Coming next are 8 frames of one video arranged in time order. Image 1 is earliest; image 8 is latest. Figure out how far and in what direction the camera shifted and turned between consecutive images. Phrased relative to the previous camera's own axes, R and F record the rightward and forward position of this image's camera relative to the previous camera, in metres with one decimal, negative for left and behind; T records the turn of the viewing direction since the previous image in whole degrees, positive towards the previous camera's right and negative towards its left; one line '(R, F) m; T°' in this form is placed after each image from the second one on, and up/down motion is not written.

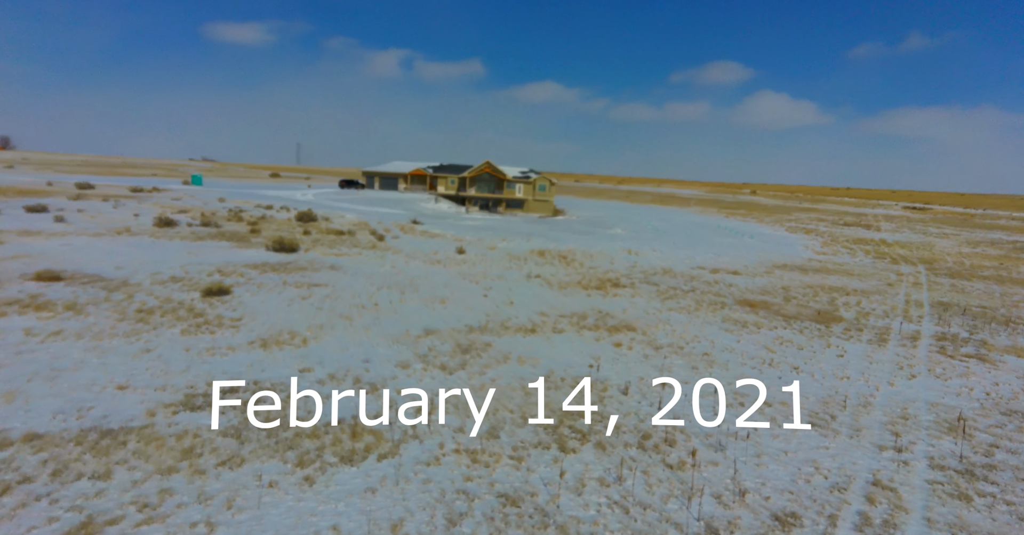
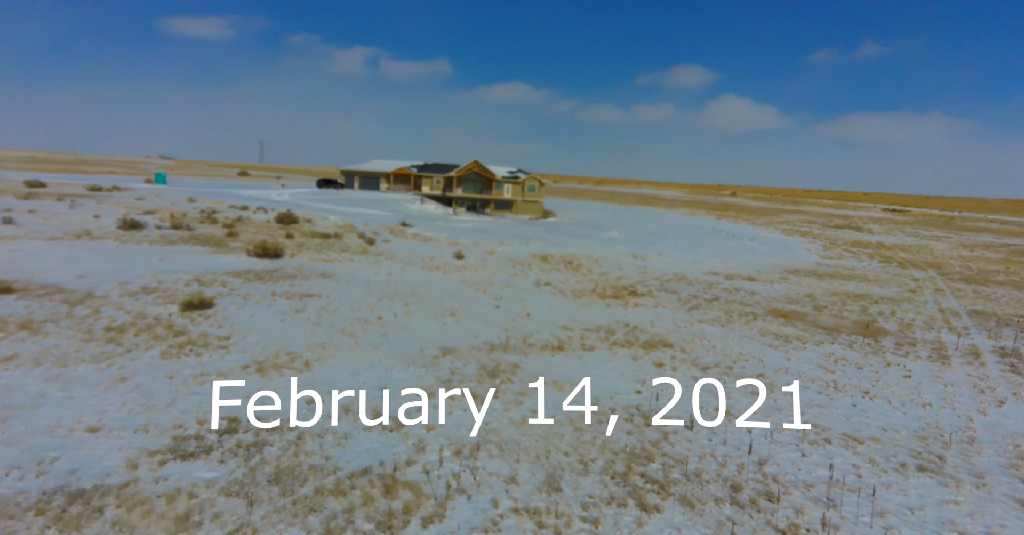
(-1.2, +1.6) m; +2°
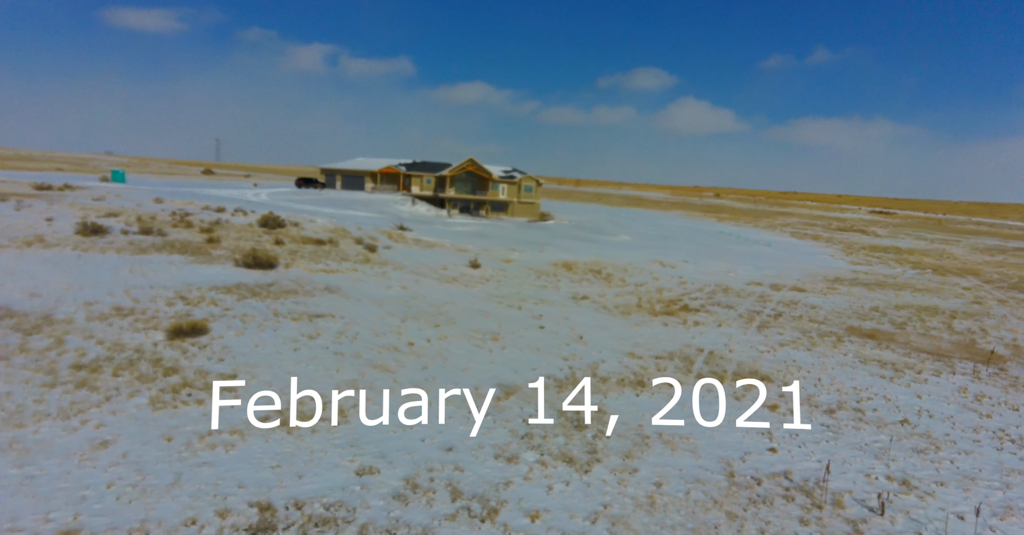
(-2.0, +2.5) m; +3°
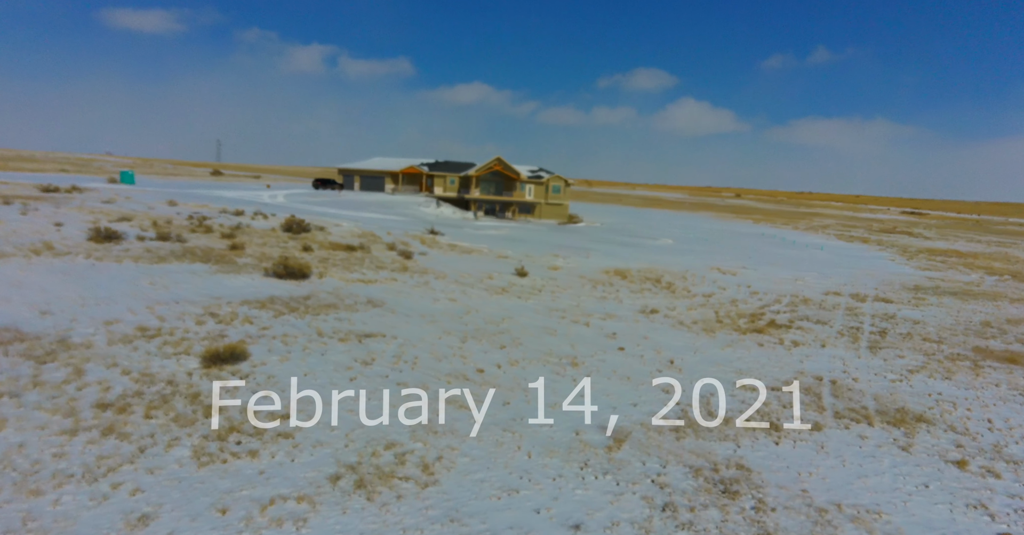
(-1.6, +1.9) m; -1°
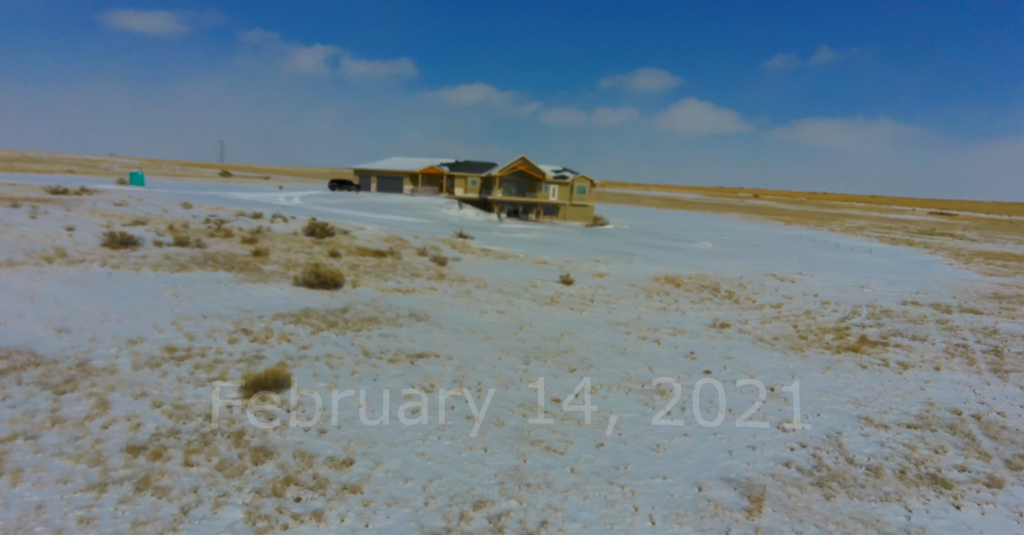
(-1.4, +1.5) m; -1°
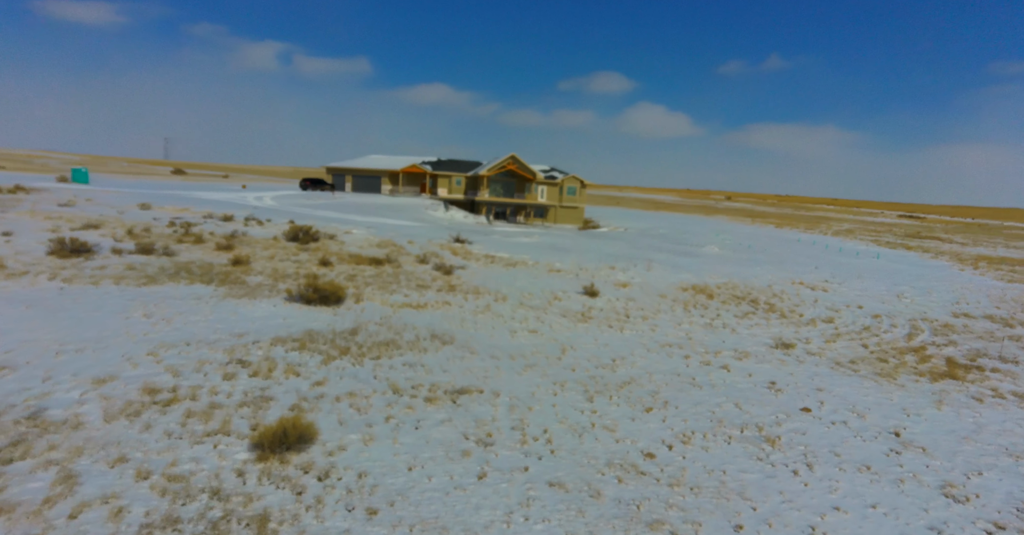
(-1.7, +2.2) m; +3°
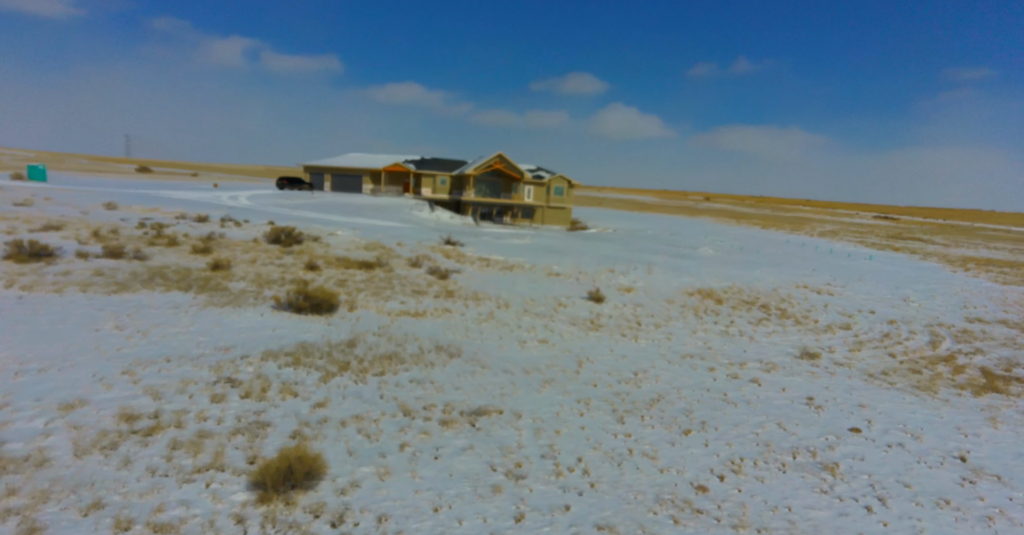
(-0.8, +1.0) m; +2°
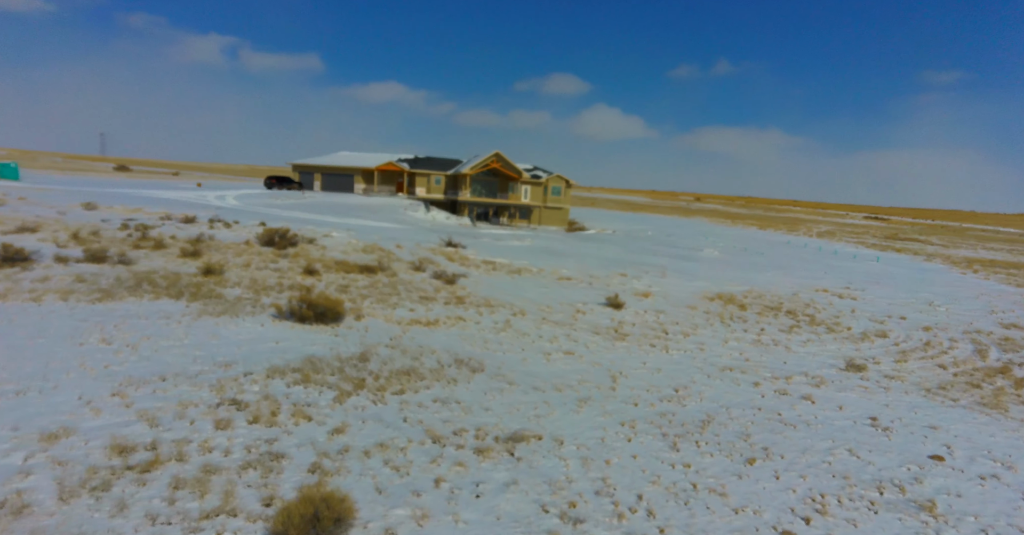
(-0.8, +1.0) m; +1°
